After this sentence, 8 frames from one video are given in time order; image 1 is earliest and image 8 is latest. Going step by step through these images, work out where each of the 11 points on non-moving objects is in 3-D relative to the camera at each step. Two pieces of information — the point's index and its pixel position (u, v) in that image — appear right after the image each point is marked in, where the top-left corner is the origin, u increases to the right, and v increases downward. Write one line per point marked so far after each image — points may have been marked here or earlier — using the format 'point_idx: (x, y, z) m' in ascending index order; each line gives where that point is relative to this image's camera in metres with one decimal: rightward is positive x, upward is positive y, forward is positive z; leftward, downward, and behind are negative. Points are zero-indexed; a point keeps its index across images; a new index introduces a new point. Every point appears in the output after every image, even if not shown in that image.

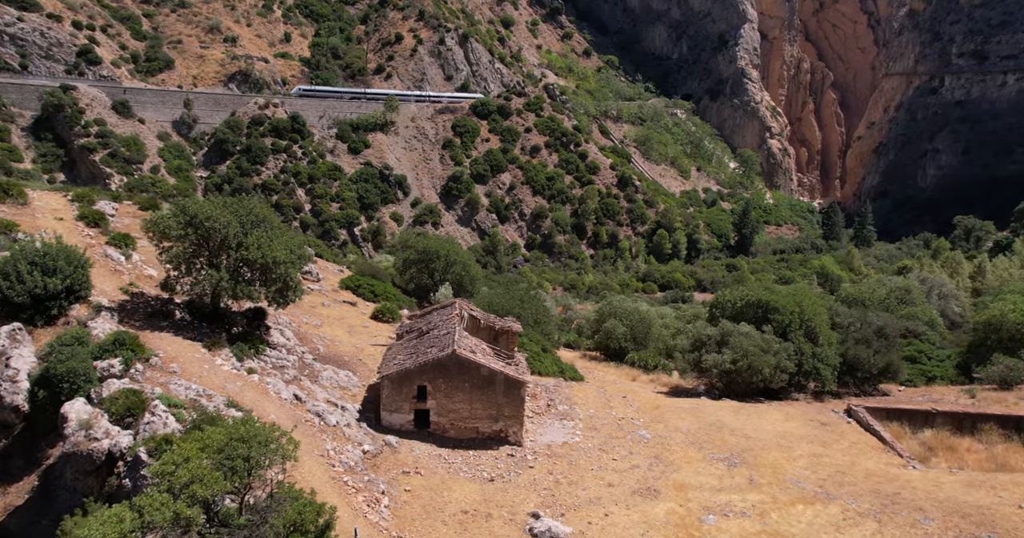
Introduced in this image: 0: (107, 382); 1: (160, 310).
0: (-8.6, -2.4, +16.0) m
1: (-9.2, -1.1, +19.3) m
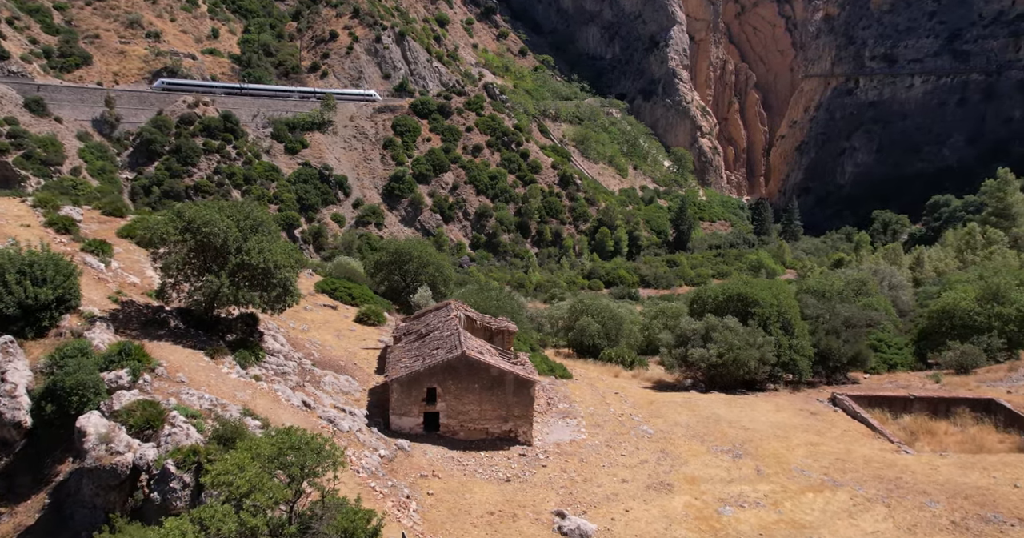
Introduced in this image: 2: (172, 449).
0: (-8.1, -2.5, +15.2) m
1: (-9.0, -1.2, +18.5) m
2: (-6.4, -3.4, +14.4) m
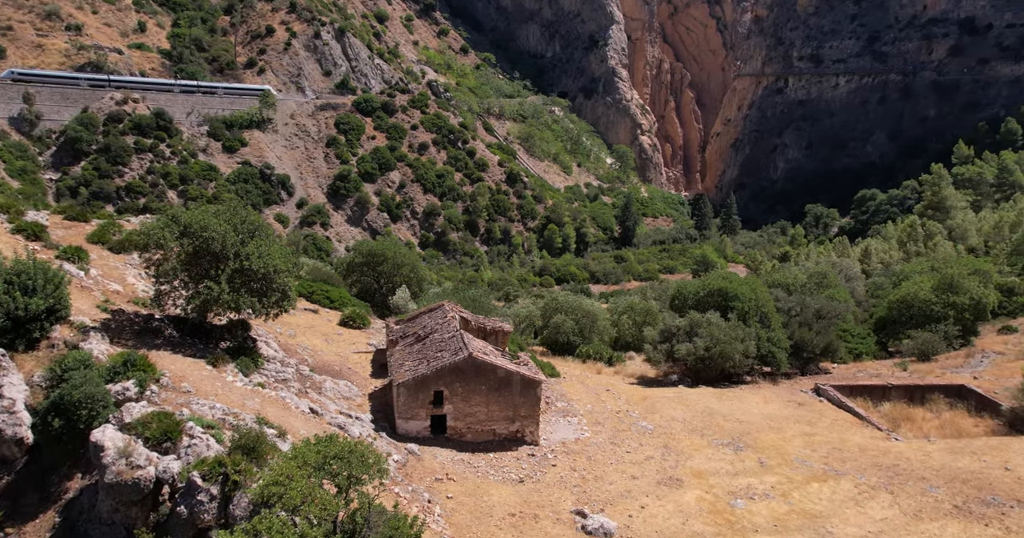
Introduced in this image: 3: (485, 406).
0: (-7.5, -2.7, +14.5) m
1: (-8.8, -1.4, +17.7) m
2: (-5.8, -3.5, +13.8) m
3: (-0.7, -3.5, +19.0) m
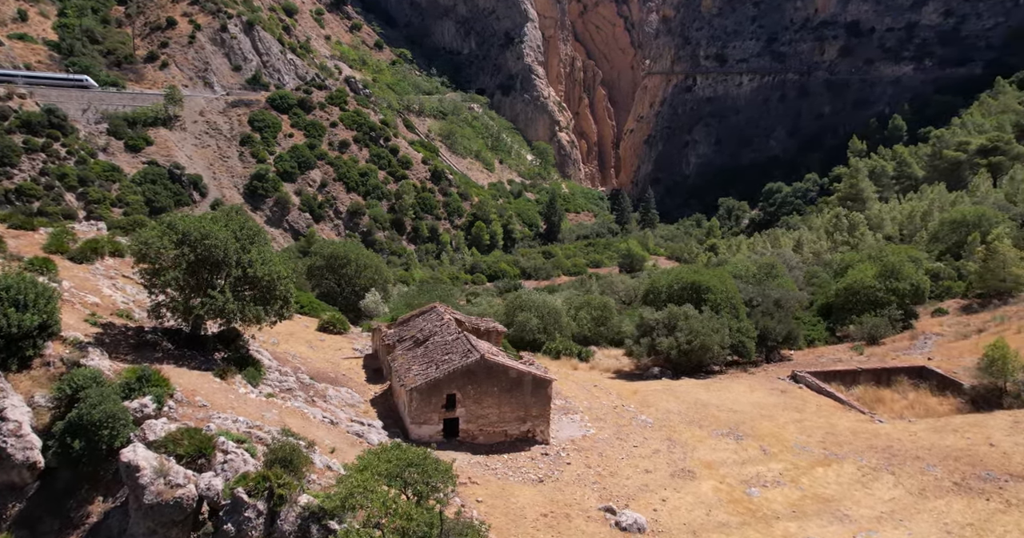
0: (-6.6, -2.8, +13.5) m
1: (-8.3, -1.6, +16.5) m
2: (-4.9, -3.6, +13.0) m
3: (-0.4, -3.5, +18.8) m
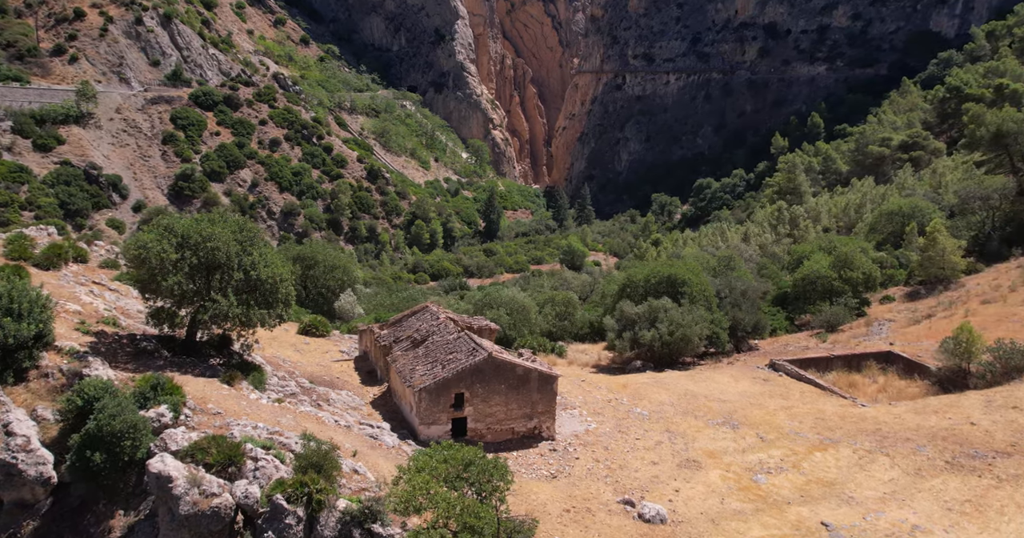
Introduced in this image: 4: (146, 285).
0: (-5.9, -2.9, +12.7) m
1: (-7.9, -1.7, +15.5) m
2: (-4.1, -3.6, +12.4) m
3: (-0.2, -3.5, +18.6) m
4: (-7.8, -0.4, +15.9) m
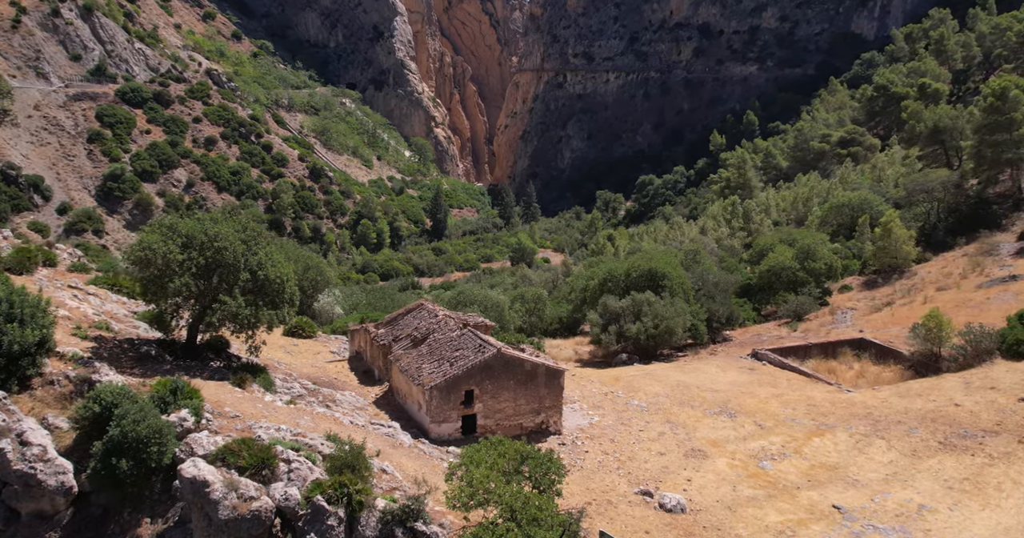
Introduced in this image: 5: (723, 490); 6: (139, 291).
0: (-5.2, -2.8, +12.1) m
1: (-7.4, -1.7, +14.7) m
2: (-3.3, -3.6, +11.9) m
3: (0.0, -3.3, +18.4) m
4: (-7.4, -0.4, +15.0) m
5: (+5.0, -5.2, +17.3) m
6: (-7.7, -0.5, +15.3) m
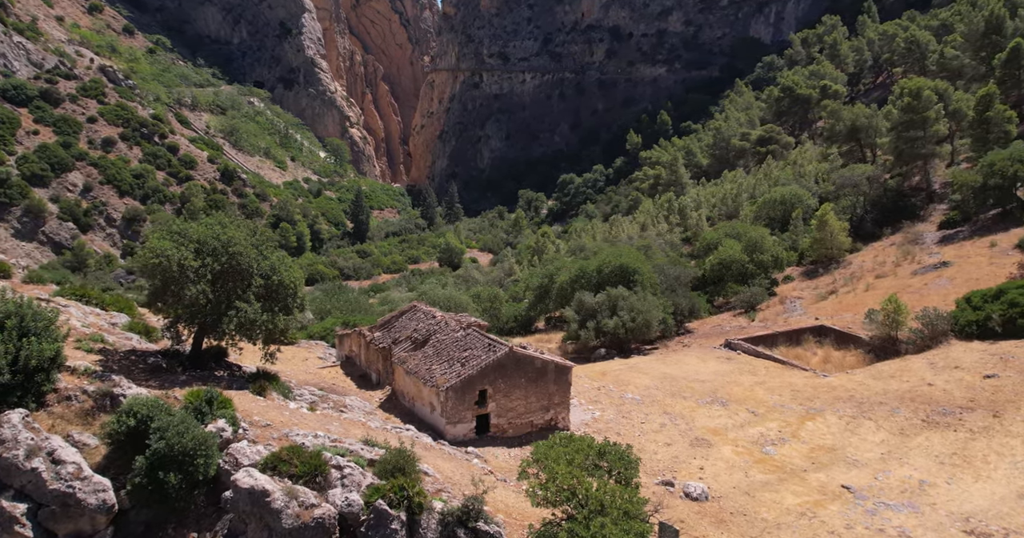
0: (-4.1, -2.9, +11.2) m
1: (-6.6, -1.7, +13.6) m
2: (-2.2, -3.6, +11.3) m
3: (+0.3, -3.2, +18.1) m
4: (-6.7, -0.5, +13.9) m
5: (+5.4, -5.0, +17.7) m
6: (-7.1, -0.6, +14.2) m
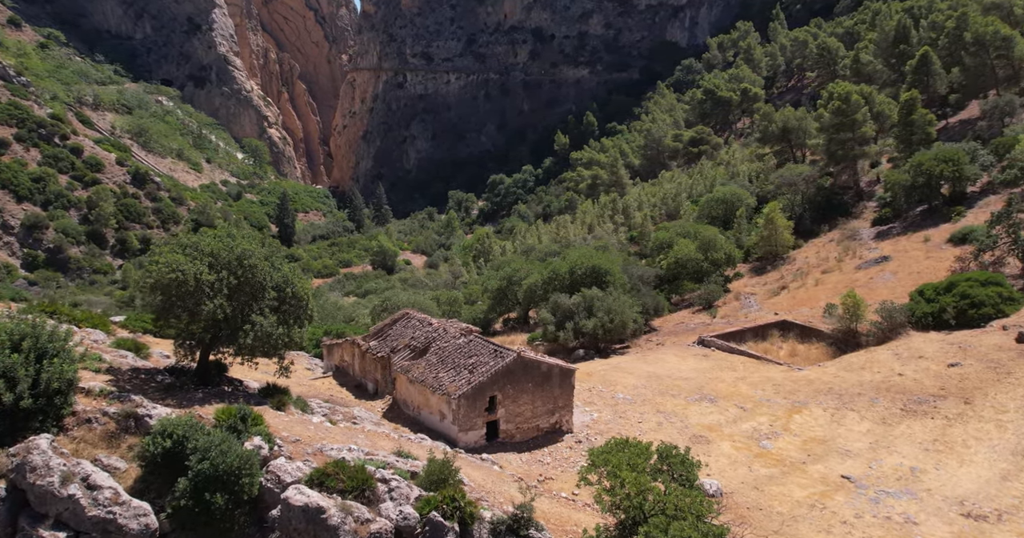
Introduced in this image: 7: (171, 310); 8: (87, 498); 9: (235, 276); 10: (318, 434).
0: (-3.2, -3.0, +10.6) m
1: (-6.0, -1.9, +12.6) m
2: (-1.3, -3.7, +10.8) m
3: (+0.5, -3.3, +17.9) m
4: (-6.1, -0.7, +12.9) m
5: (+5.6, -5.0, +18.0) m
6: (-6.5, -0.8, +13.2) m
7: (-6.3, -0.7, +13.1) m
8: (-5.6, -3.1, +9.6) m
9: (-5.0, +0.1, +13.1) m
10: (-3.2, -2.9, +12.6) m
